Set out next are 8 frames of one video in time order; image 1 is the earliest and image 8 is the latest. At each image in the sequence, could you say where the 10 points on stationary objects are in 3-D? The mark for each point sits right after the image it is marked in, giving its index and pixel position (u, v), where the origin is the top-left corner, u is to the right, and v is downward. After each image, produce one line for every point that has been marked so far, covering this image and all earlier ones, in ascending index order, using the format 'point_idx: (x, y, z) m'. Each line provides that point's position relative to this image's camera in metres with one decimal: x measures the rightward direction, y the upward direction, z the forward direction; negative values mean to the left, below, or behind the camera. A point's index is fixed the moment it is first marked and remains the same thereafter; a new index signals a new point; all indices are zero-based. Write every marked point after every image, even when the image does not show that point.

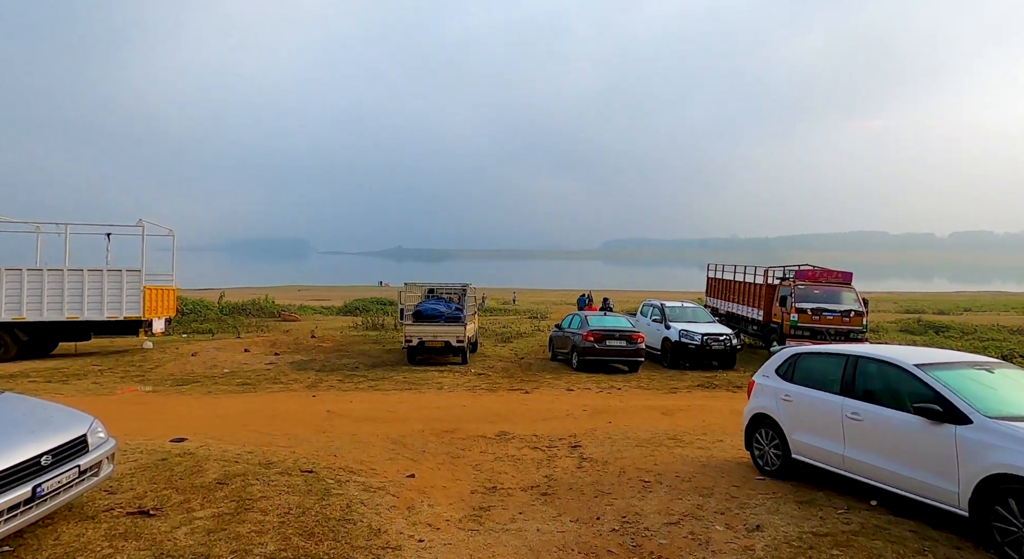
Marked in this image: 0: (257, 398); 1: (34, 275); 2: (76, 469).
0: (-4.9, -2.3, +11.3) m
1: (-14.1, +0.1, +17.5) m
2: (-3.5, -1.5, +4.6) m
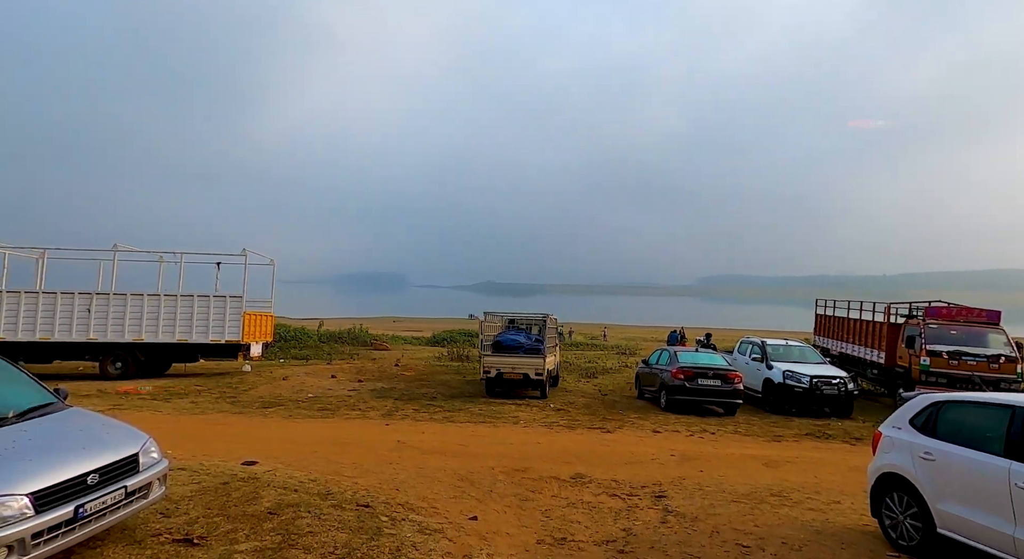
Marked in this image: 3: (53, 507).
0: (-3.4, -2.8, +11.3) m
1: (-11.5, -0.7, +18.9) m
2: (-3.0, -1.6, +4.5) m
3: (-3.2, -1.6, +4.1) m
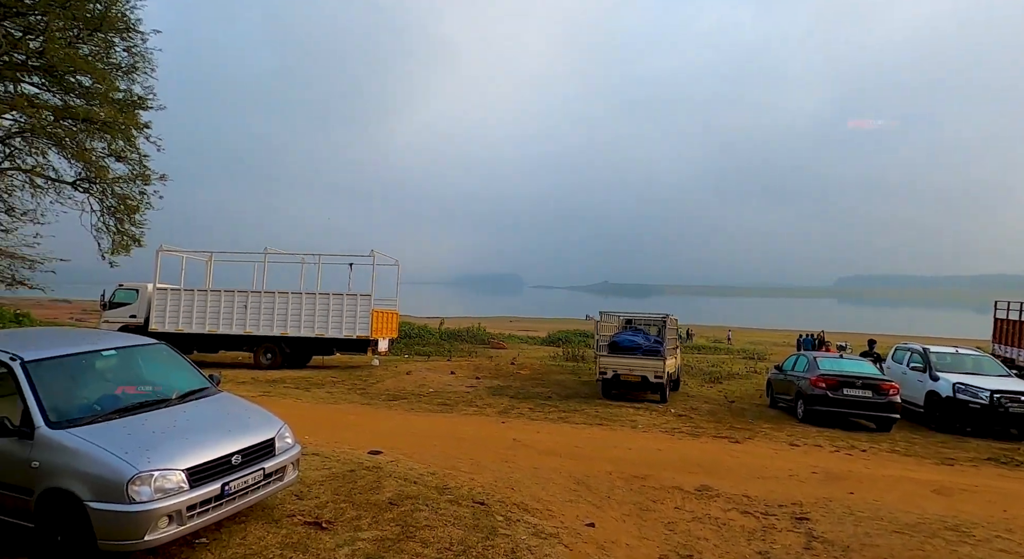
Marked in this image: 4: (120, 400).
0: (-1.1, -2.8, +11.5) m
1: (-7.6, -0.6, +20.5) m
2: (-2.1, -1.6, +4.8) m
3: (-2.3, -1.5, +4.4) m
4: (-3.3, -1.0, +5.0) m
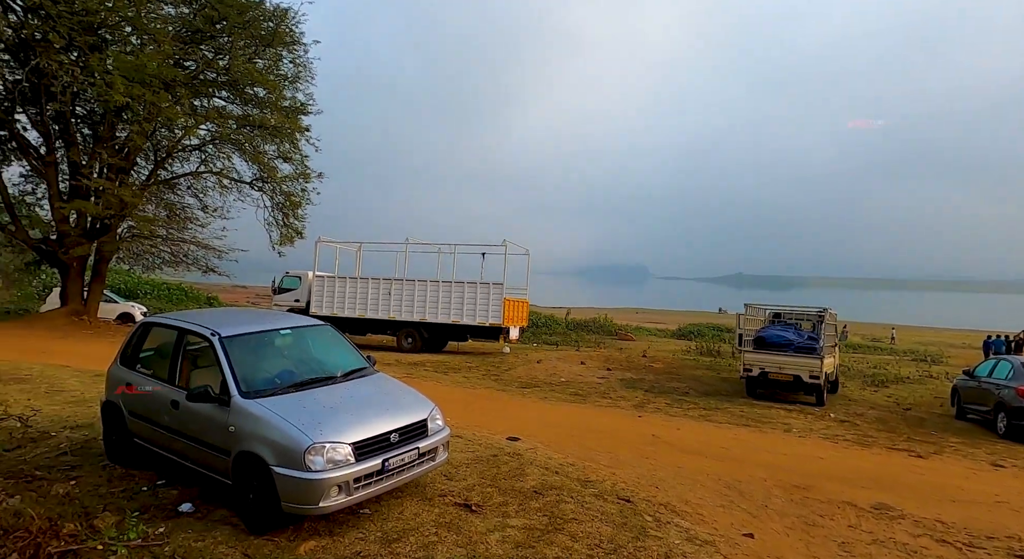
0: (+1.5, -2.6, +11.4) m
1: (-2.9, -0.2, +21.5) m
2: (-0.8, -1.5, +5.0) m
3: (-1.2, -1.4, +4.6) m
4: (-2.0, -0.9, +5.5) m
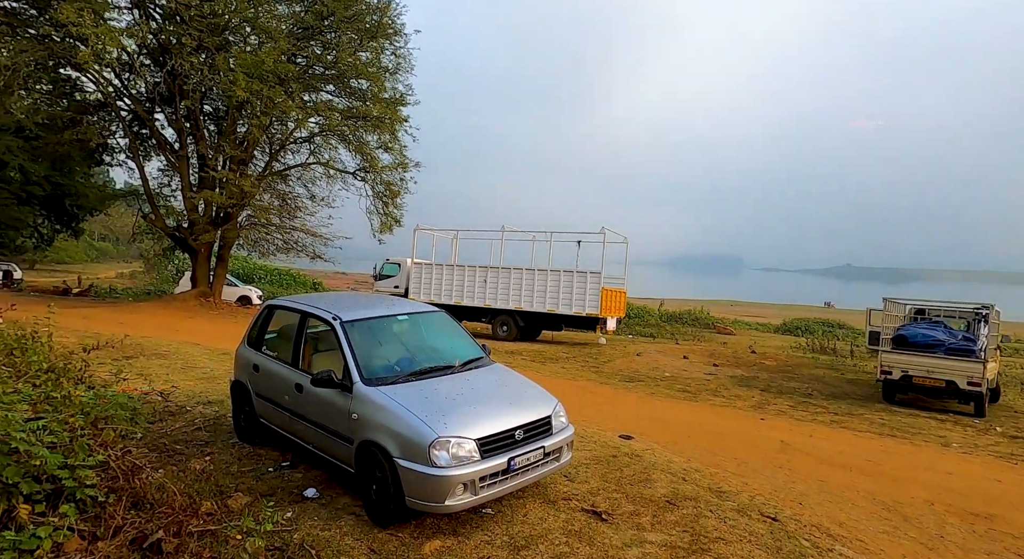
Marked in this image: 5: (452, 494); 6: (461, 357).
0: (+3.4, -2.4, +10.6) m
1: (+0.6, +0.2, +21.3) m
2: (+0.2, -1.3, +4.6) m
3: (-0.2, -1.3, +4.3) m
4: (-0.9, -0.7, +5.3) m
5: (-0.4, -1.5, +4.1) m
6: (-0.5, -0.8, +5.6) m
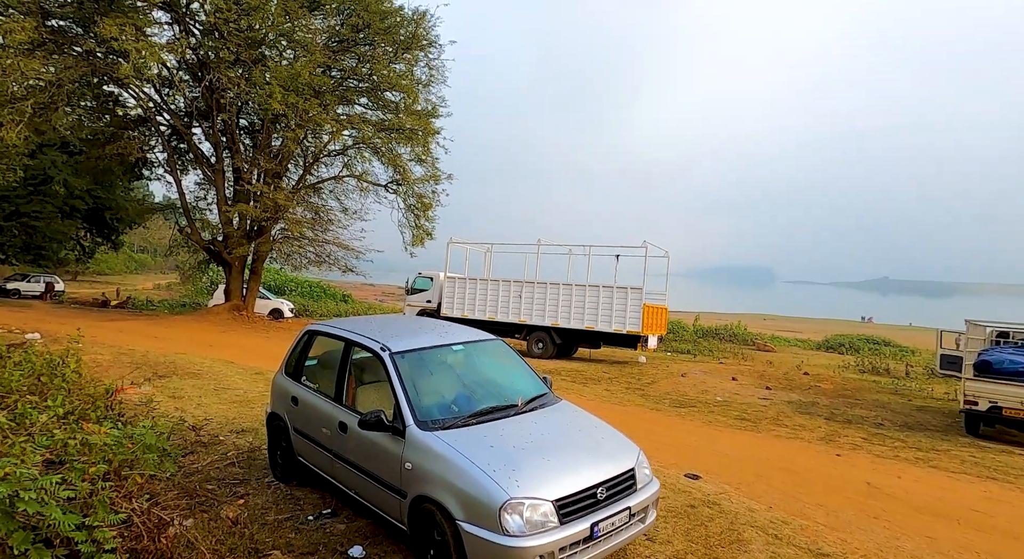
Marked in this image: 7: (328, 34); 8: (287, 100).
0: (+4.2, -2.7, +9.8) m
1: (+1.9, -0.3, +20.6) m
2: (+0.8, -1.6, +3.9) m
3: (+0.4, -1.5, +3.7) m
4: (-0.3, -1.0, +4.6) m
5: (+0.1, -1.7, +3.5) m
6: (+0.1, -1.0, +5.0) m
7: (-6.0, +8.0, +19.1) m
8: (-6.6, +5.3, +17.2) m
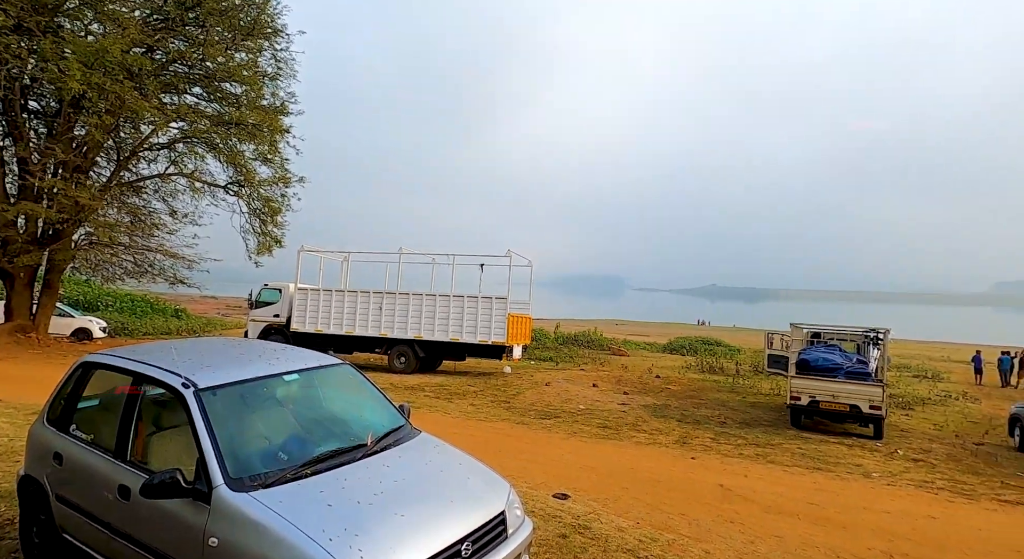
0: (+2.0, -2.9, +9.8) m
1: (-2.8, -0.7, +19.8) m
2: (-0.1, -1.6, +3.3) m
3: (-0.4, -1.6, +3.0) m
4: (-1.3, -1.1, +3.8) m
5: (-0.6, -1.8, +2.7) m
6: (-1.0, -1.1, +4.2) m
7: (-10.3, +7.7, +16.7) m
8: (-10.4, +4.9, +14.6) m
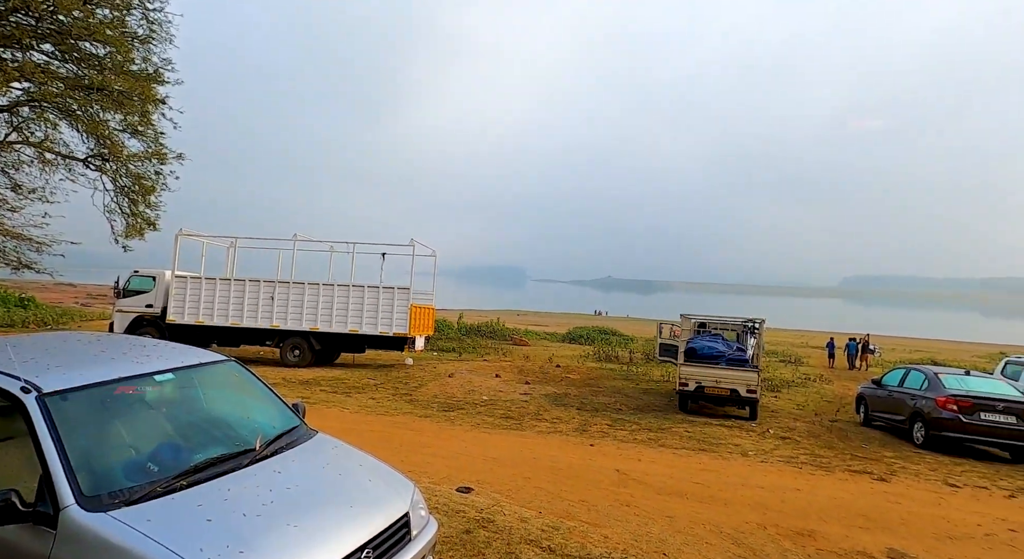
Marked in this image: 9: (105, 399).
0: (+0.3, -2.7, +9.9) m
1: (-6.0, -0.3, +18.9) m
2: (-0.6, -1.6, +3.1) m
3: (-0.9, -1.5, +2.7) m
4: (-1.9, -1.0, +3.4) m
5: (-1.1, -1.7, +2.4) m
6: (-1.6, -1.0, +3.8) m
7: (-12.8, +8.0, +14.5) m
8: (-12.5, +5.3, +12.5) m
9: (-2.3, -0.7, +3.4) m
